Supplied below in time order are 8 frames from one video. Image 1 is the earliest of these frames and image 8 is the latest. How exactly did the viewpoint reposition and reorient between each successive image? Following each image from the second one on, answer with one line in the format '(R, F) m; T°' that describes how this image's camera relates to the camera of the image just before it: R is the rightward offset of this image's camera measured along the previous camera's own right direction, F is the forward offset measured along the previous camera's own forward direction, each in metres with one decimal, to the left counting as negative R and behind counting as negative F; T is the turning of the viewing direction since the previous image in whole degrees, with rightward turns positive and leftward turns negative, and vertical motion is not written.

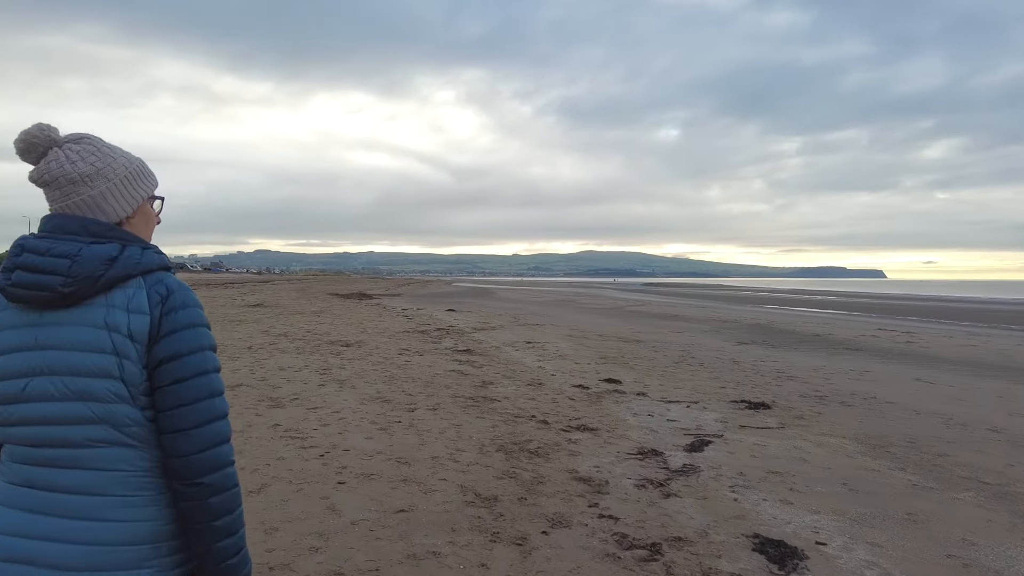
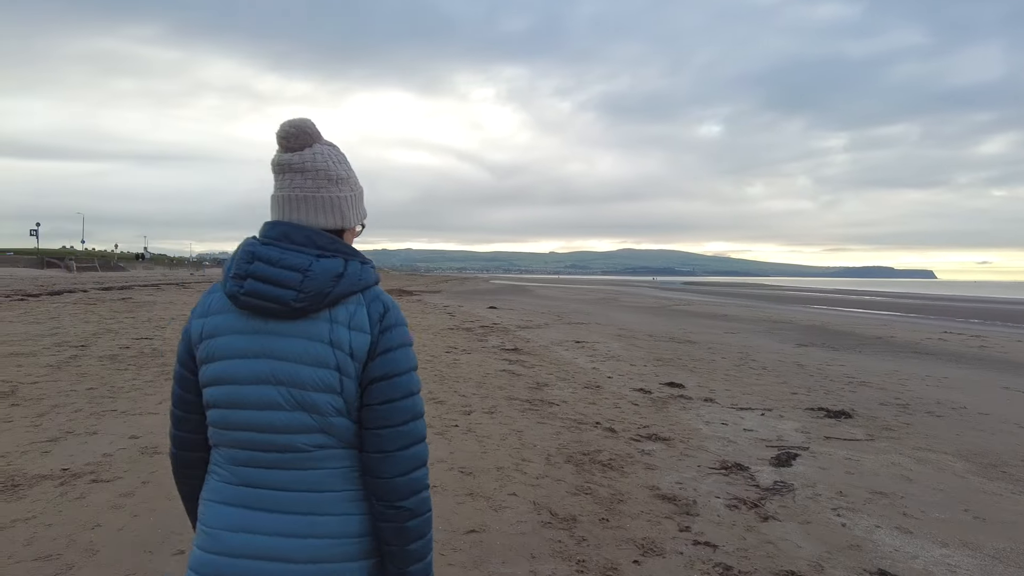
(-0.3, +0.4) m; -3°
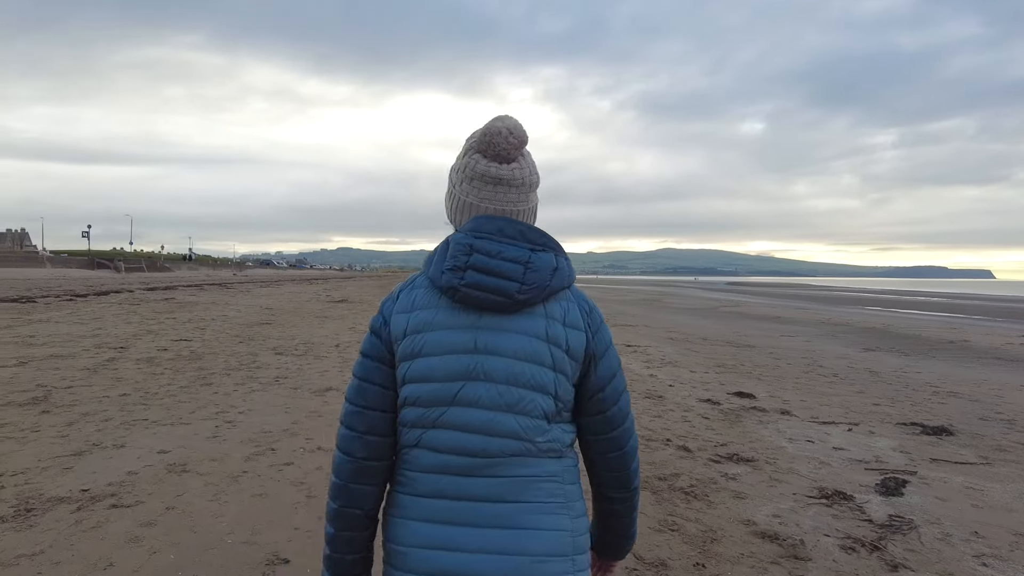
(-0.2, +0.6) m; -3°
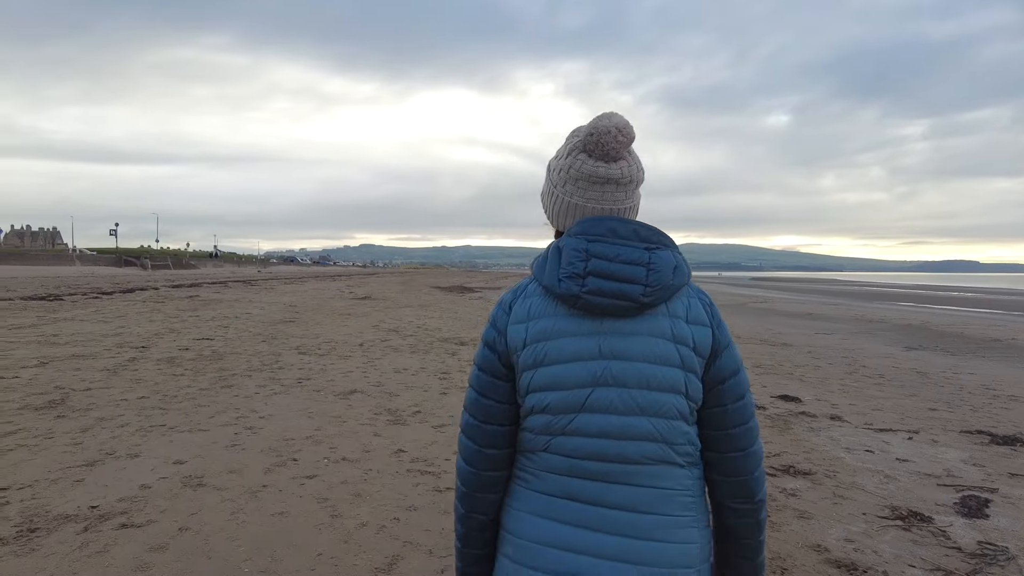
(-0.1, +0.4) m; -2°
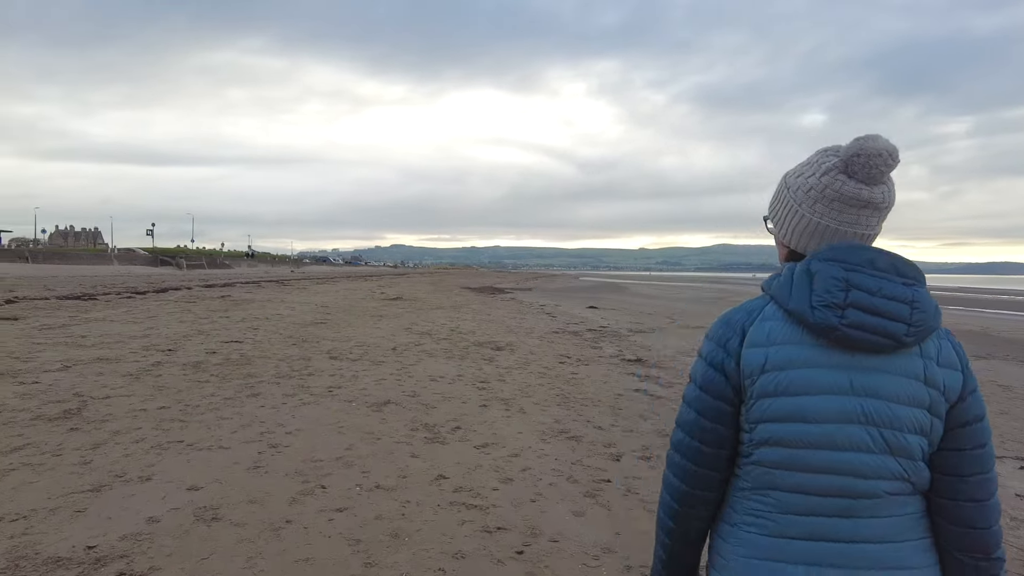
(-0.2, +0.6) m; -2°
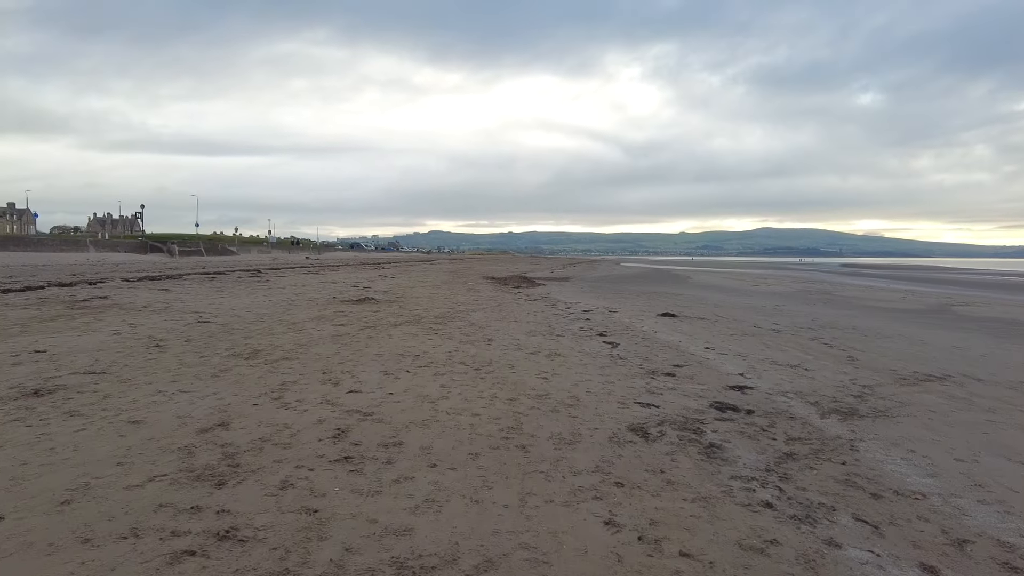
(+1.0, +0.6) m; -4°
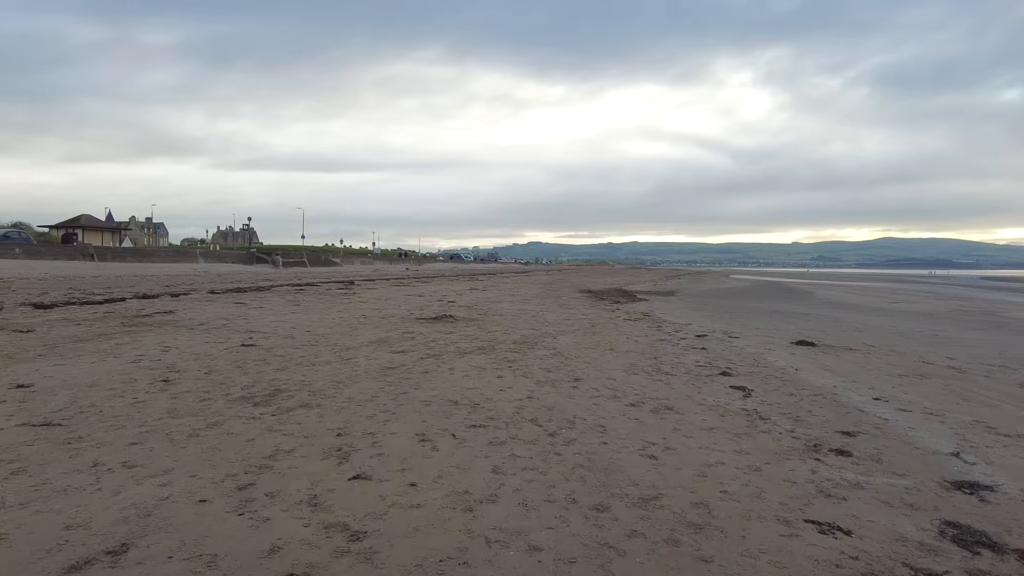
(+0.1, +2.0) m; -8°
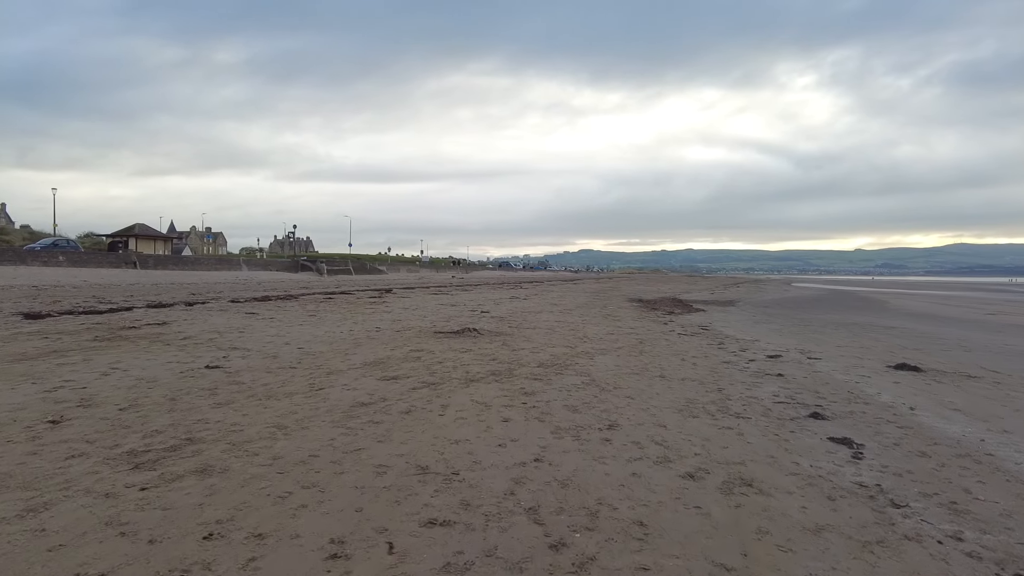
(+0.3, +1.8) m; -4°
